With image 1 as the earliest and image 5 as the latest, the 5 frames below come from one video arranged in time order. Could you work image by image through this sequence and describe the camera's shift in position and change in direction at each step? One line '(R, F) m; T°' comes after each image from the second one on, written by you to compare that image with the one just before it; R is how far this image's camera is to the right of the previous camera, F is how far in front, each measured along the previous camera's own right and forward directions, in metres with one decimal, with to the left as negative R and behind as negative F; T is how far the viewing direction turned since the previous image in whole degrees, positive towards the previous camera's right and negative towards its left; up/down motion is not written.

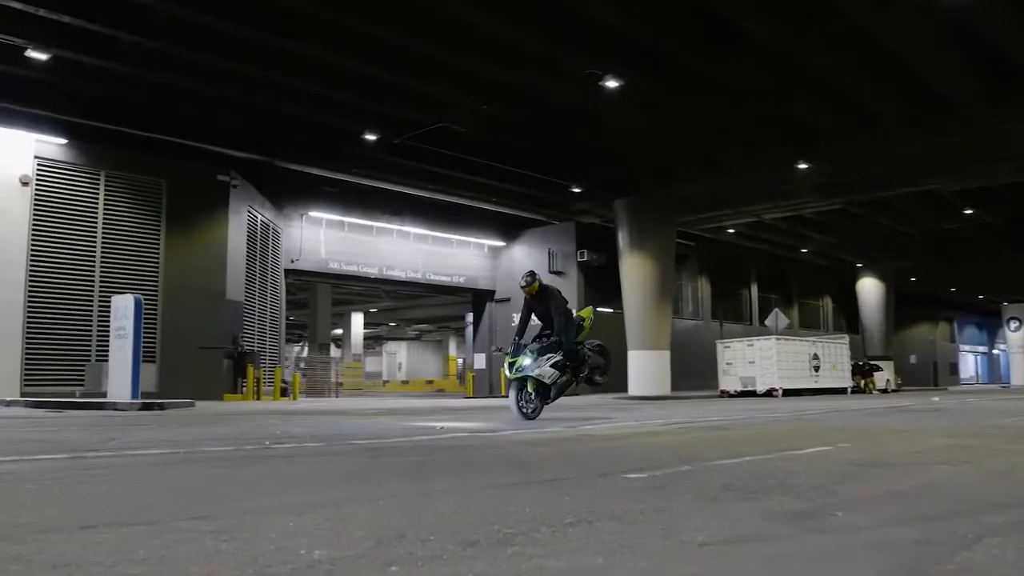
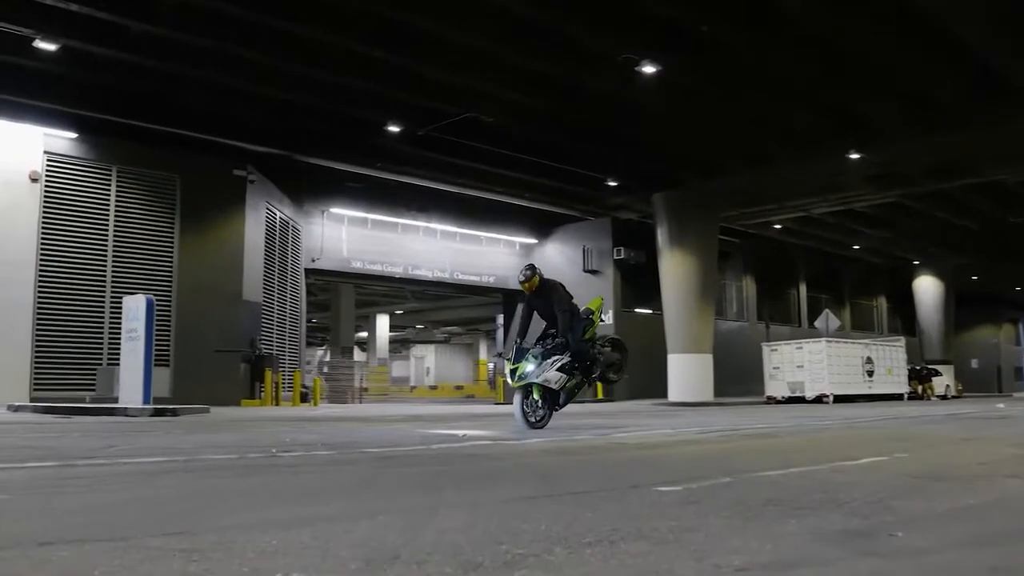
(+0.2, +0.9) m; -2°
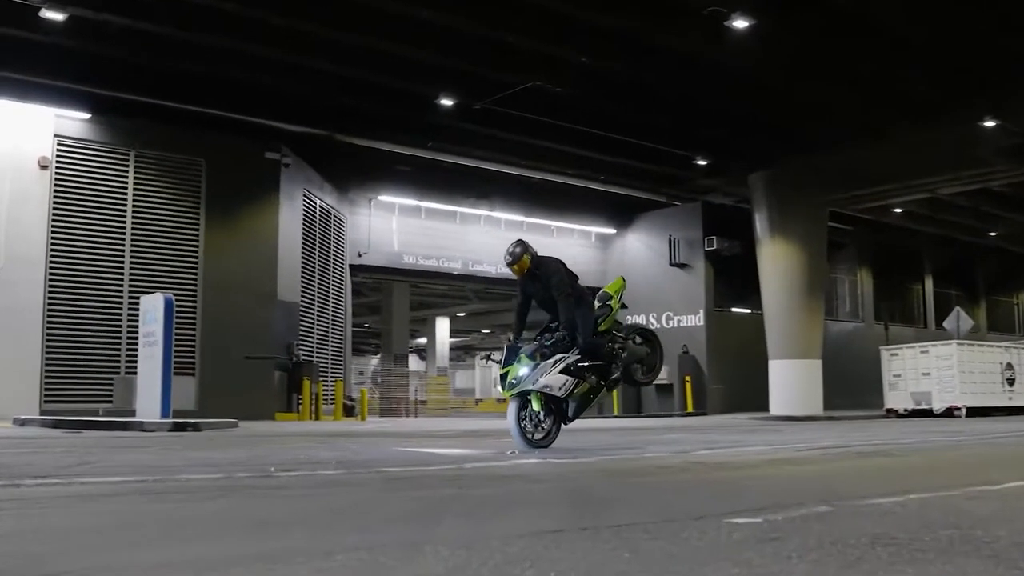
(+0.5, +2.0) m; -5°
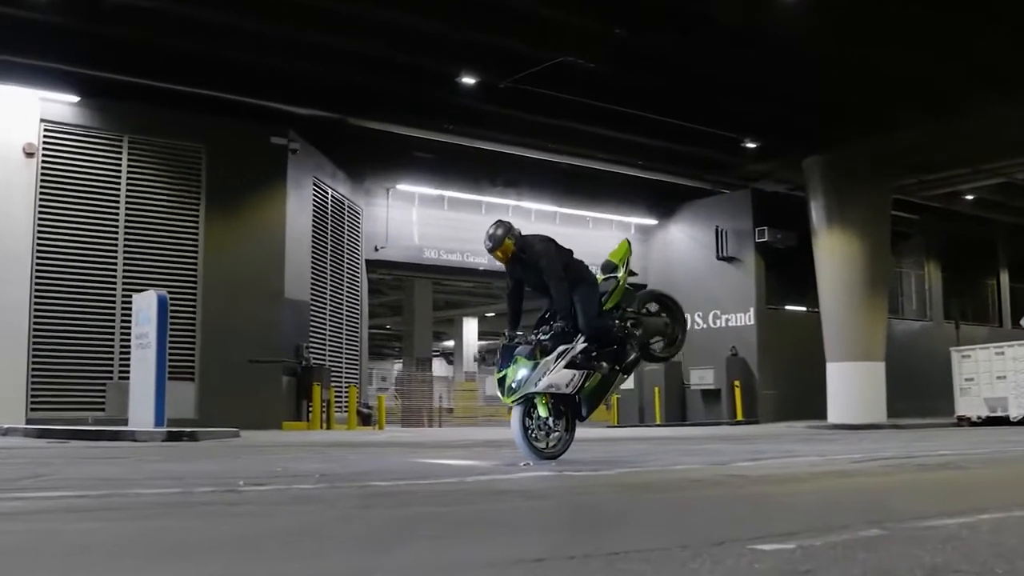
(+0.4, +1.1) m; -3°
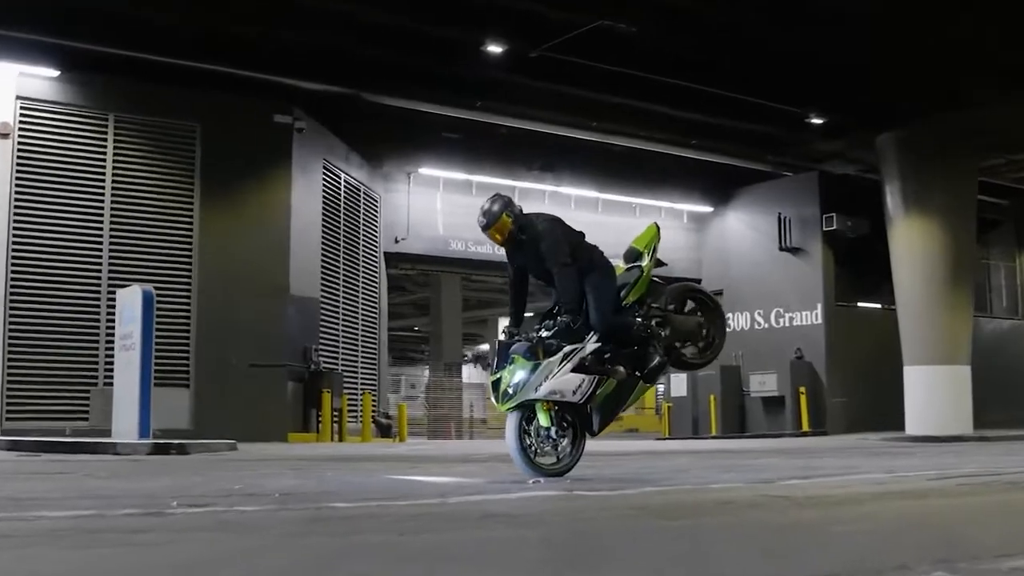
(+0.5, +1.3) m; -4°
